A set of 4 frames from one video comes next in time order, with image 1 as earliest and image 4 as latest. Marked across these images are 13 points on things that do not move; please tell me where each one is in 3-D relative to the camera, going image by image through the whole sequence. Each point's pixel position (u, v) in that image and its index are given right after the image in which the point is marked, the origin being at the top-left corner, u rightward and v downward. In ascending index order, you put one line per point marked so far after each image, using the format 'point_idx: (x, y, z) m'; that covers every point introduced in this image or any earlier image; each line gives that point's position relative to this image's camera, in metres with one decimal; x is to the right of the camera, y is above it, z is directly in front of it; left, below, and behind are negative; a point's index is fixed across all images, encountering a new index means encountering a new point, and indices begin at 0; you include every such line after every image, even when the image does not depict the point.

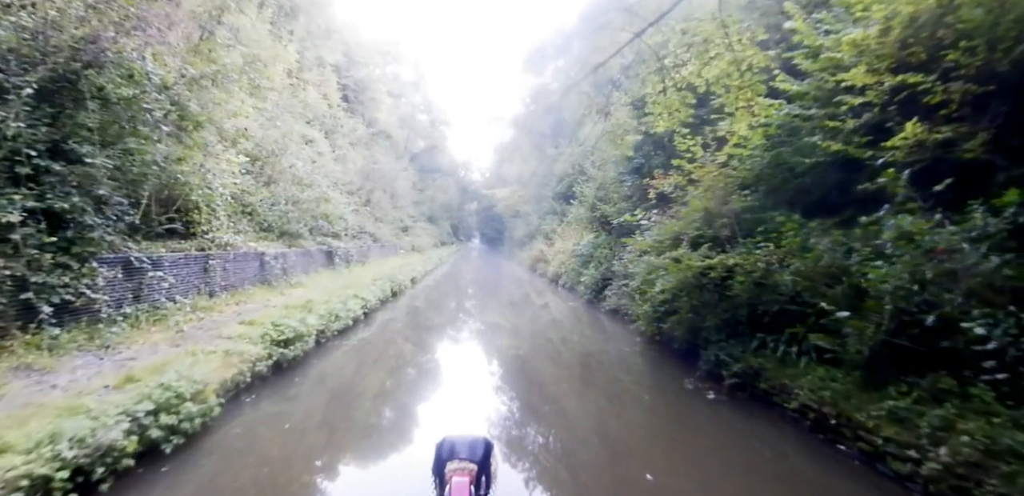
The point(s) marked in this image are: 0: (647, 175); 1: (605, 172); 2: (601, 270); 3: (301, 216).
0: (+3.5, +1.9, +11.3) m
1: (+3.2, +2.5, +14.0) m
2: (+2.8, -0.7, +13.6) m
3: (-7.2, +1.1, +14.7) m
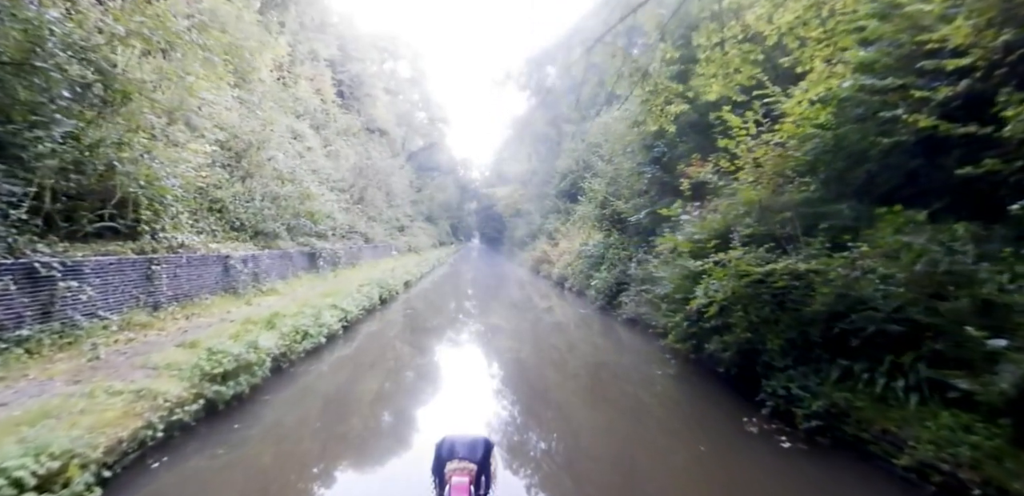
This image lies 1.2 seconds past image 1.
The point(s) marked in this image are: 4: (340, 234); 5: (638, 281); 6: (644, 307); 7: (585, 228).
0: (+3.7, +1.9, +9.9) m
1: (+3.3, +2.5, +12.5) m
2: (+3.0, -0.7, +12.1) m
3: (-7.1, +1.1, +13.3) m
4: (-7.1, +0.6, +17.3) m
5: (+3.1, -0.8, +10.2) m
6: (+2.9, -1.3, +9.4) m
7: (+3.1, +0.8, +18.0) m
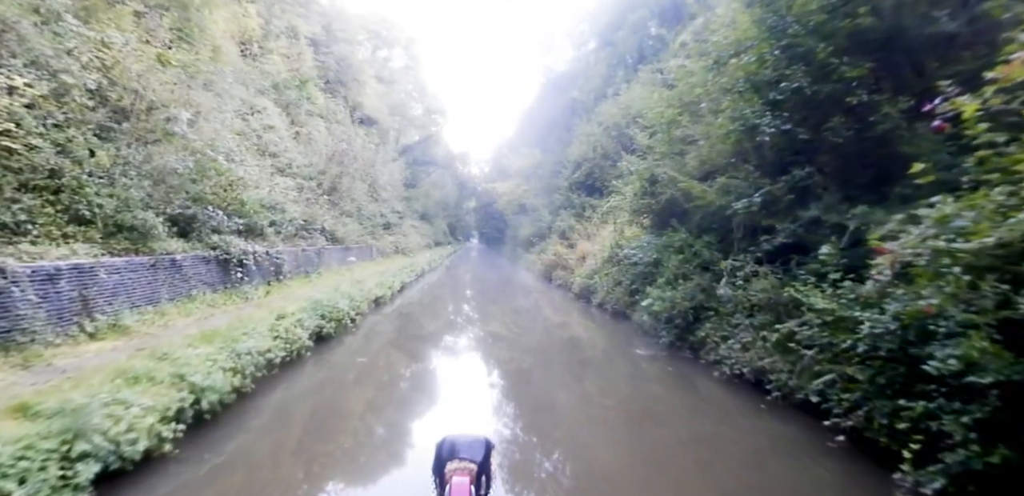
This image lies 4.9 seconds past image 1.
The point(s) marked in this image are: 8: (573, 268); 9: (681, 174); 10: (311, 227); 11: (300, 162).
0: (+4.0, +1.9, +5.8) m
1: (+3.6, +2.4, +8.5) m
2: (+3.3, -0.8, +8.1) m
3: (-6.7, +1.0, +9.2) m
4: (-6.8, +0.5, +13.2) m
5: (+3.4, -0.9, +6.2) m
6: (+3.3, -1.4, +5.3) m
7: (+3.4, +0.7, +13.9) m
8: (+2.5, -0.8, +16.9) m
9: (+3.5, +1.5, +8.8) m
10: (-7.0, +0.7, +14.9) m
11: (-9.2, +3.7, +18.1) m
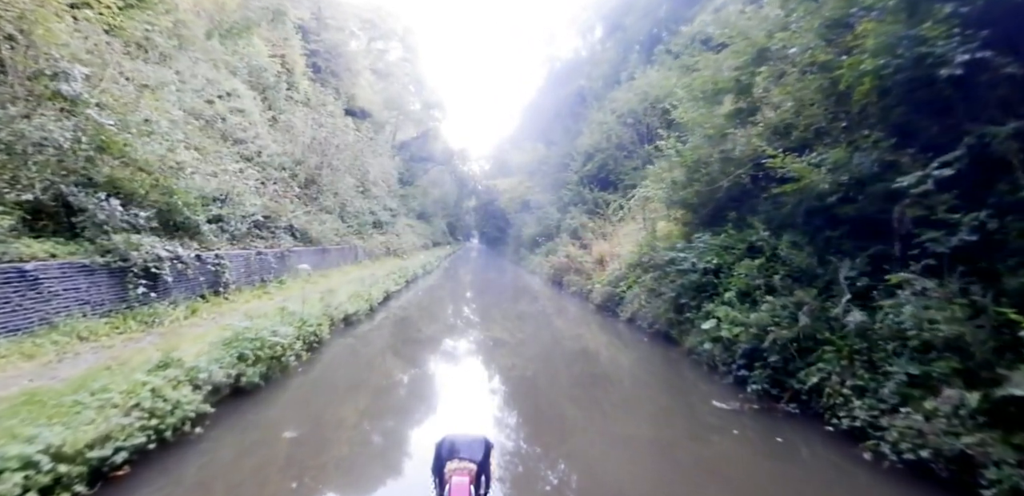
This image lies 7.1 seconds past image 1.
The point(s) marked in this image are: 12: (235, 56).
0: (+4.2, +1.8, +3.6) m
1: (+3.8, +2.4, +6.3) m
2: (+3.5, -0.8, +5.9) m
3: (-6.5, +0.9, +7.0) m
4: (-6.6, +0.5, +11.1) m
5: (+3.6, -0.9, +4.0) m
6: (+3.5, -1.4, +3.2) m
7: (+3.6, +0.7, +11.7) m
8: (+2.7, -0.8, +14.8) m
9: (+3.7, +1.5, +6.7) m
10: (-6.8, +0.7, +12.7) m
11: (-9.0, +3.6, +16.0) m
12: (-12.4, +8.6, +18.6) m
